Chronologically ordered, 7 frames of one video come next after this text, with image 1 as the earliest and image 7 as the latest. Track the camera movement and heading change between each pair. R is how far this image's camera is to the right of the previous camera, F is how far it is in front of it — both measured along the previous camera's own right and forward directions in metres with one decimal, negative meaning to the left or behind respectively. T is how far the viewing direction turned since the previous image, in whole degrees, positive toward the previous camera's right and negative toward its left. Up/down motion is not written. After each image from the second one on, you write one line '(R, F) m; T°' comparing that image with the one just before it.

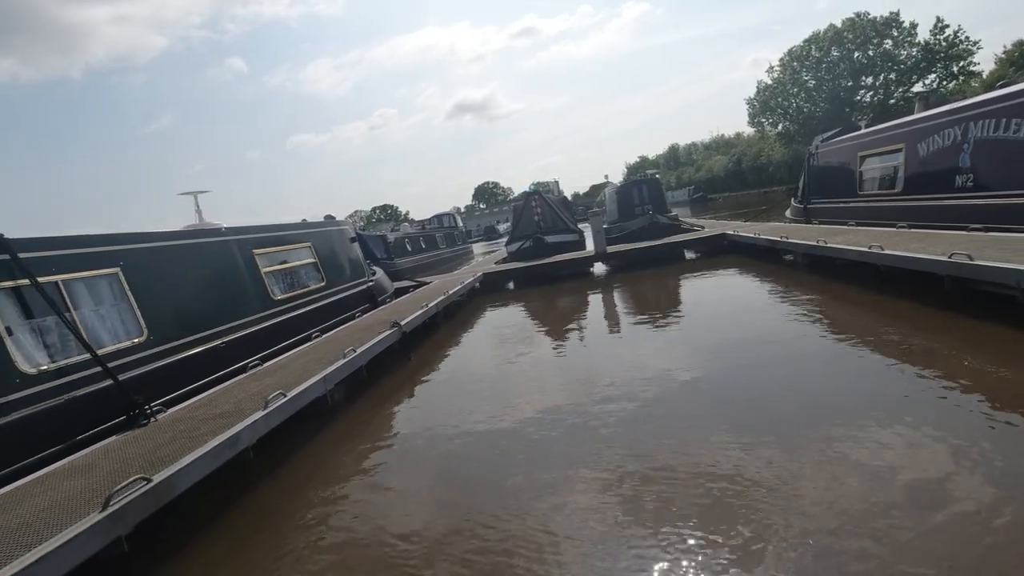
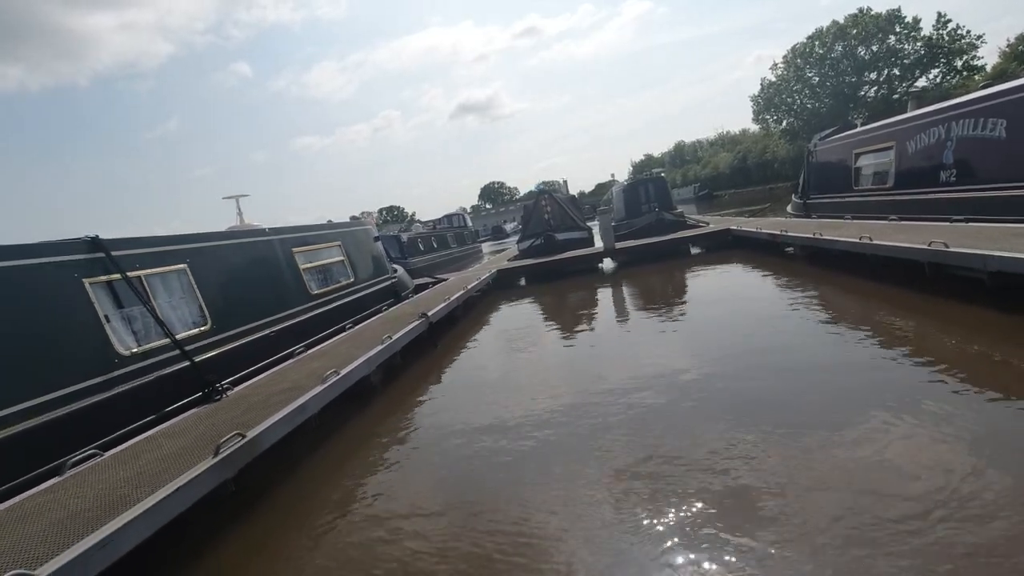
(-0.2, -0.6) m; -1°
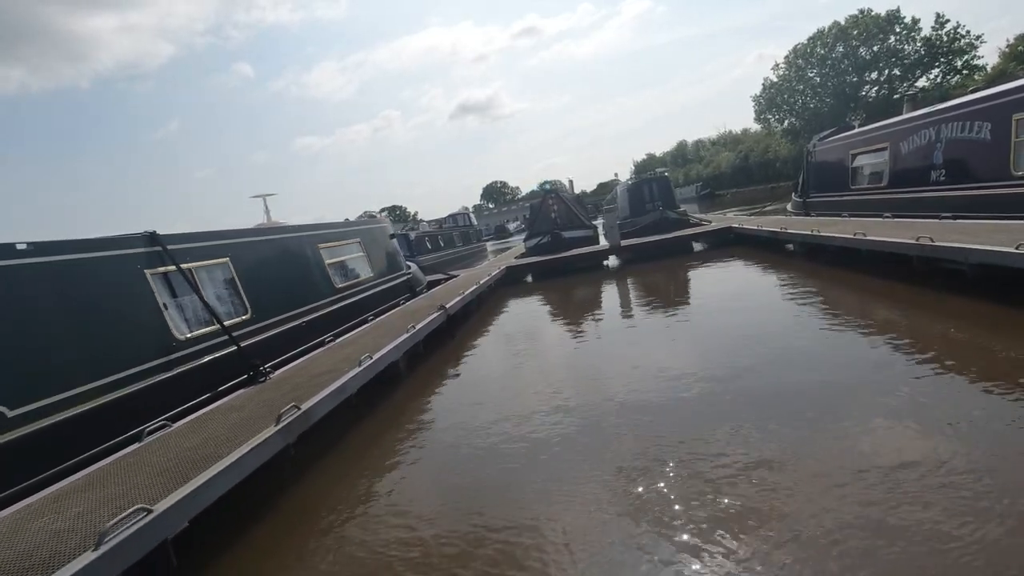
(-0.2, -0.4) m; 0°
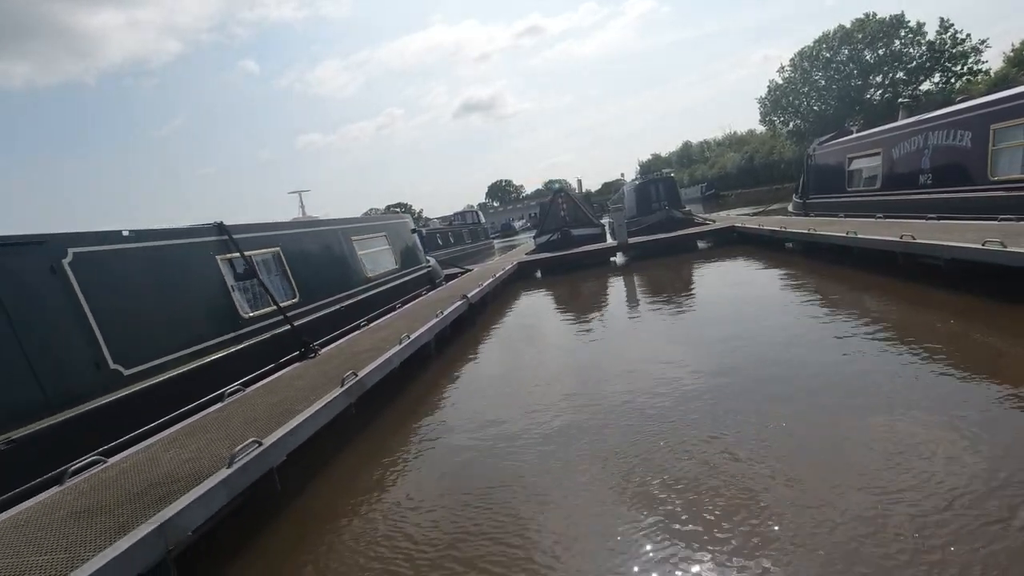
(-0.2, -0.7) m; 0°
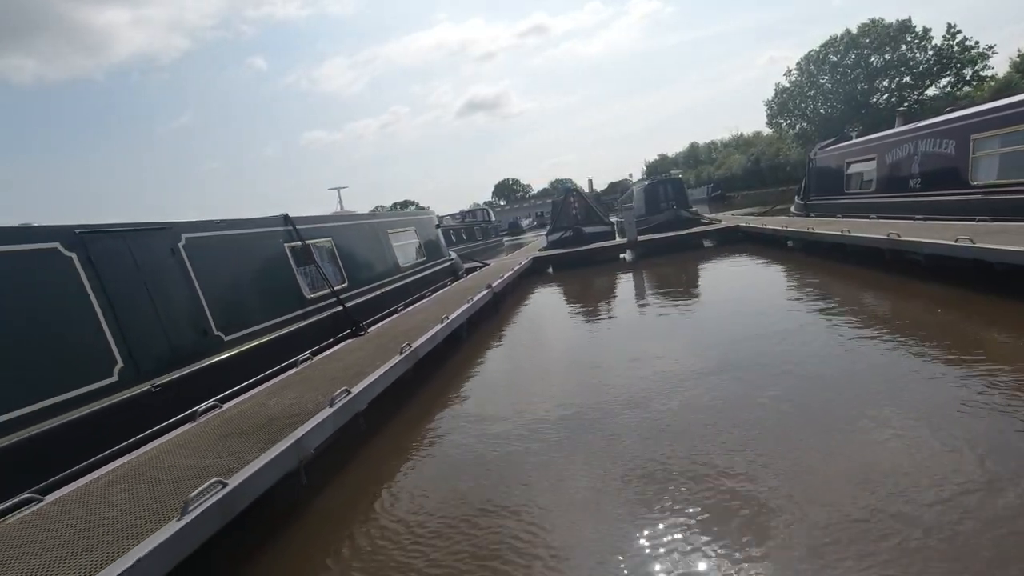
(-0.3, -0.8) m; 0°
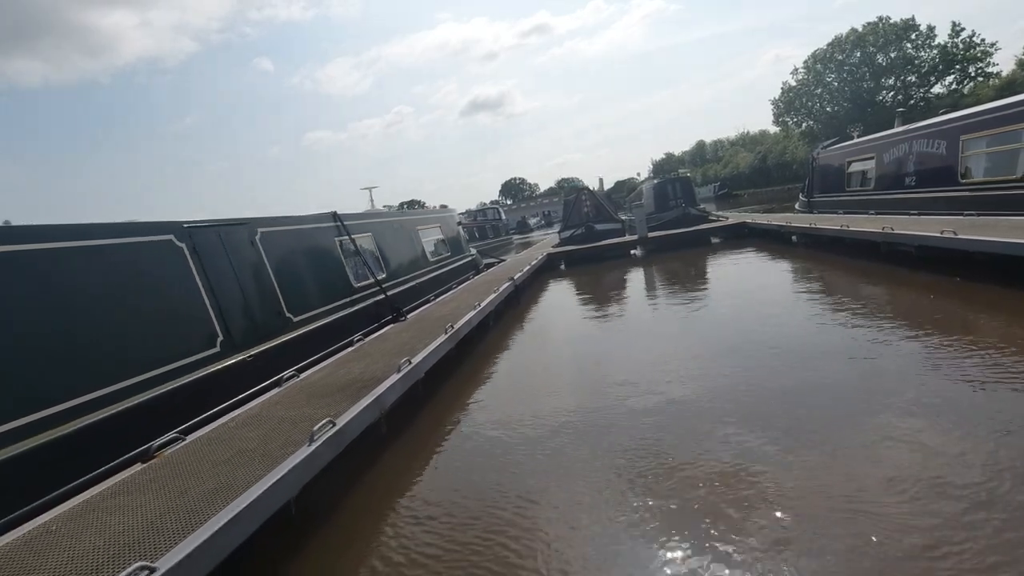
(-0.3, -0.7) m; -1°
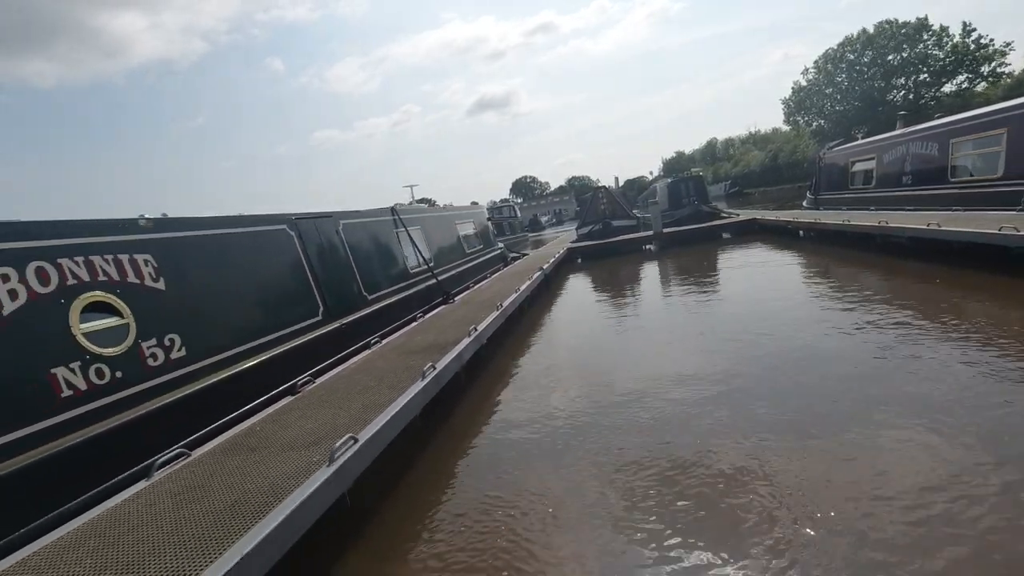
(-0.4, -1.0) m; -1°
